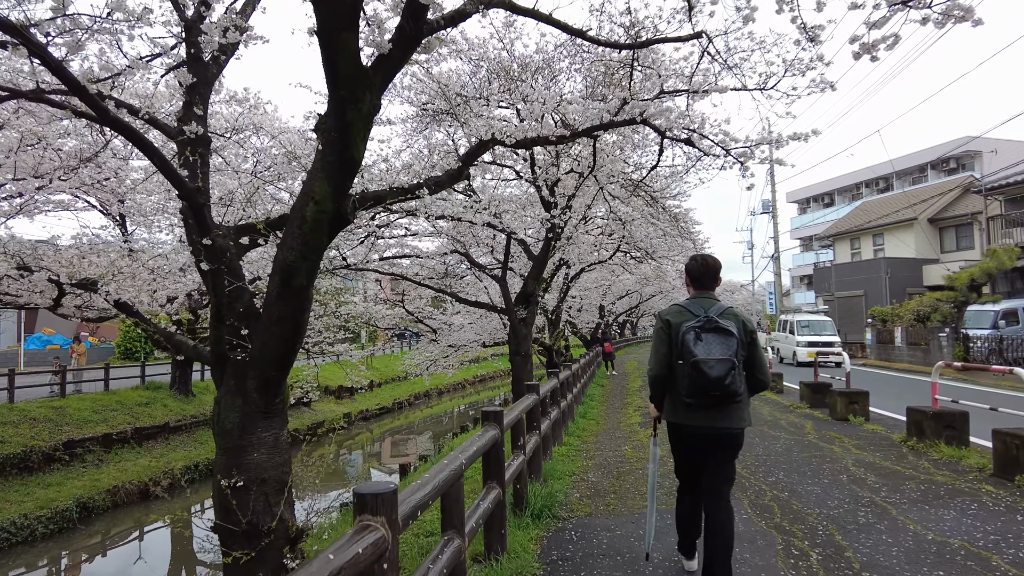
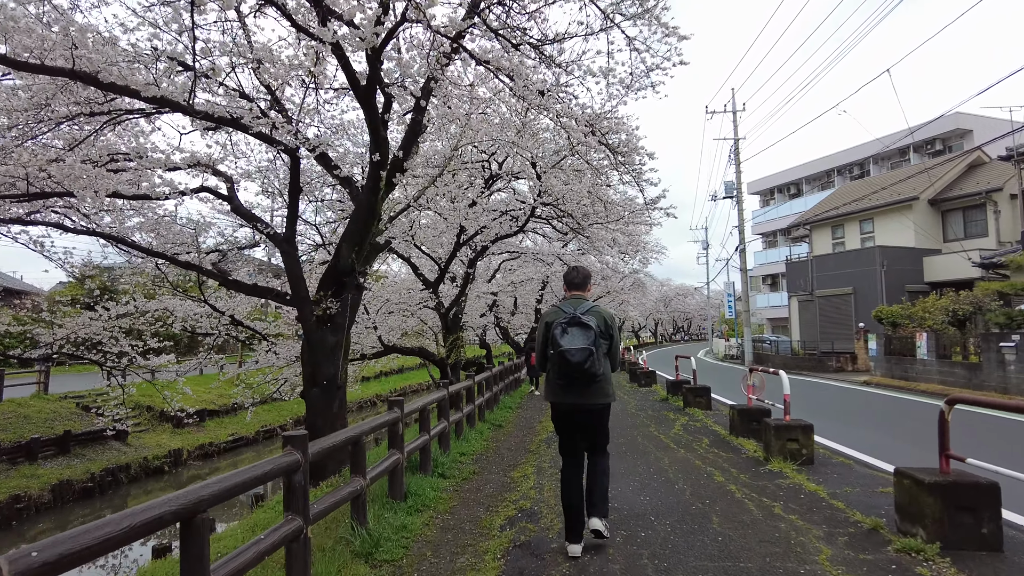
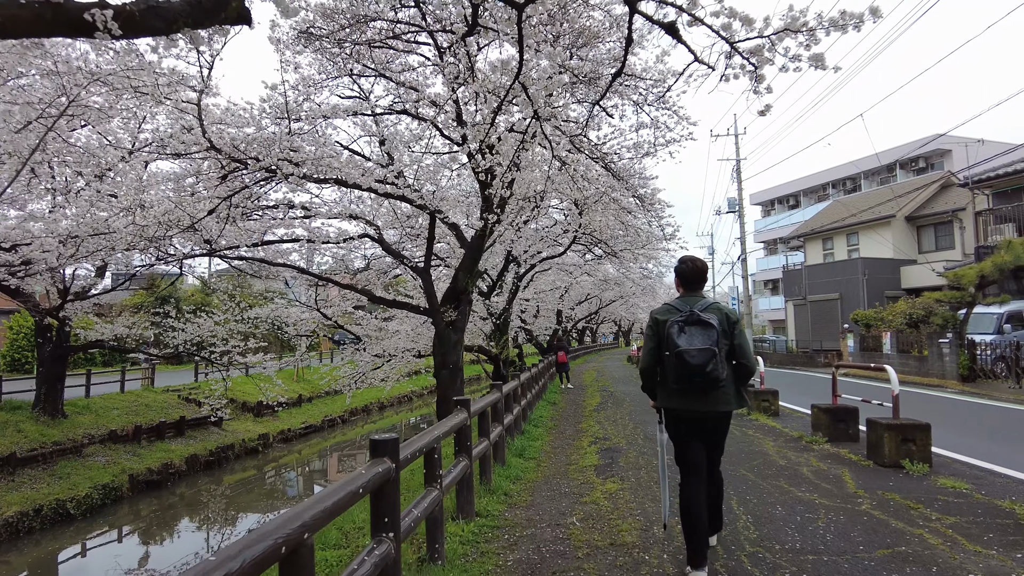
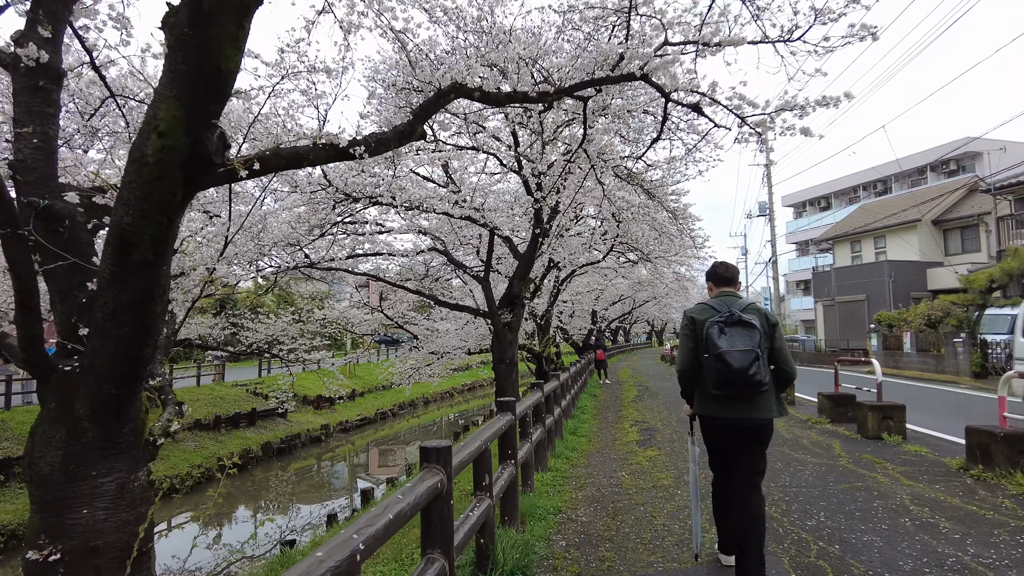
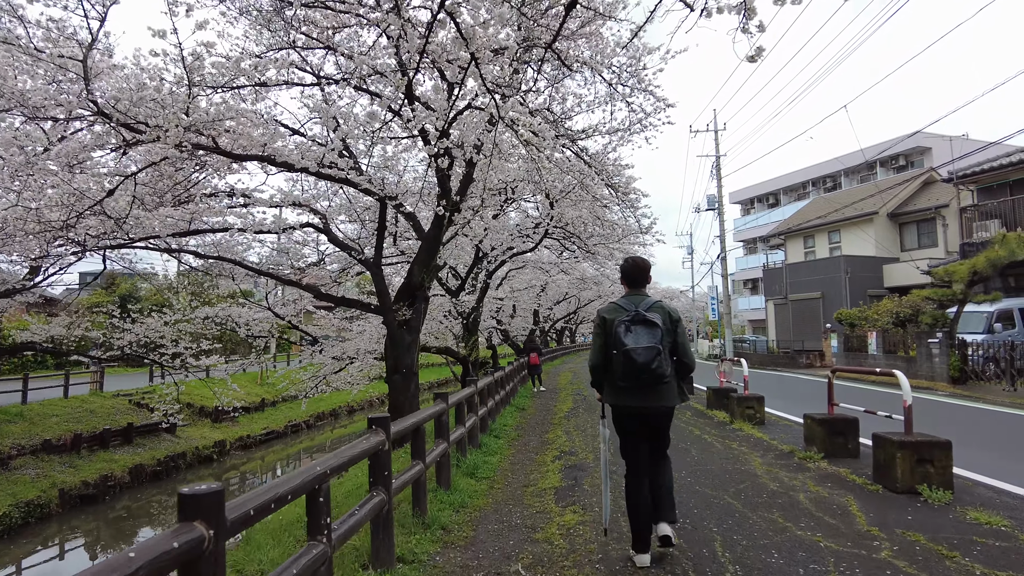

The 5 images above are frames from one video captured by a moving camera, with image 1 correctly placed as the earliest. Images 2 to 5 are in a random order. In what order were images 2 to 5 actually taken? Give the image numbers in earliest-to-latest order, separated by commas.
4, 3, 5, 2
